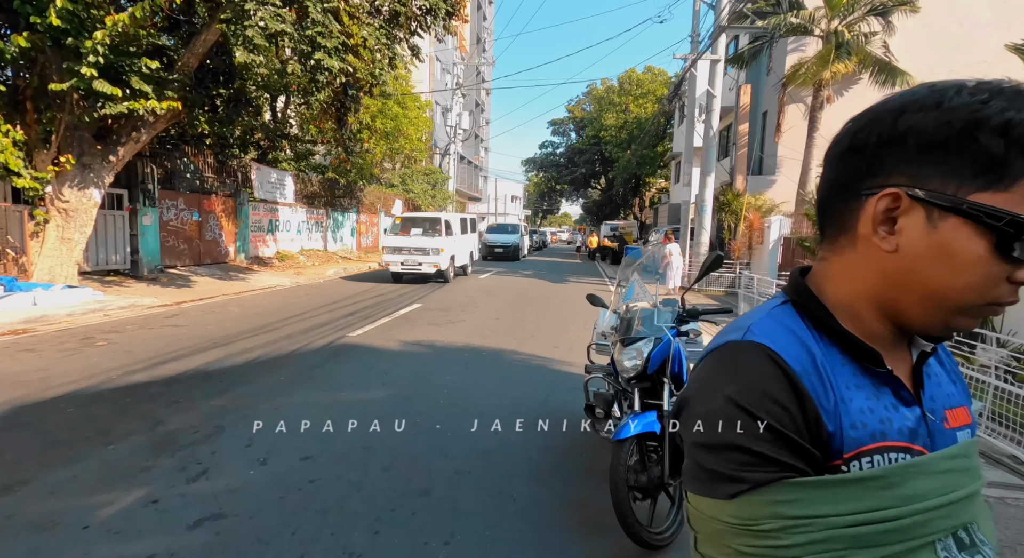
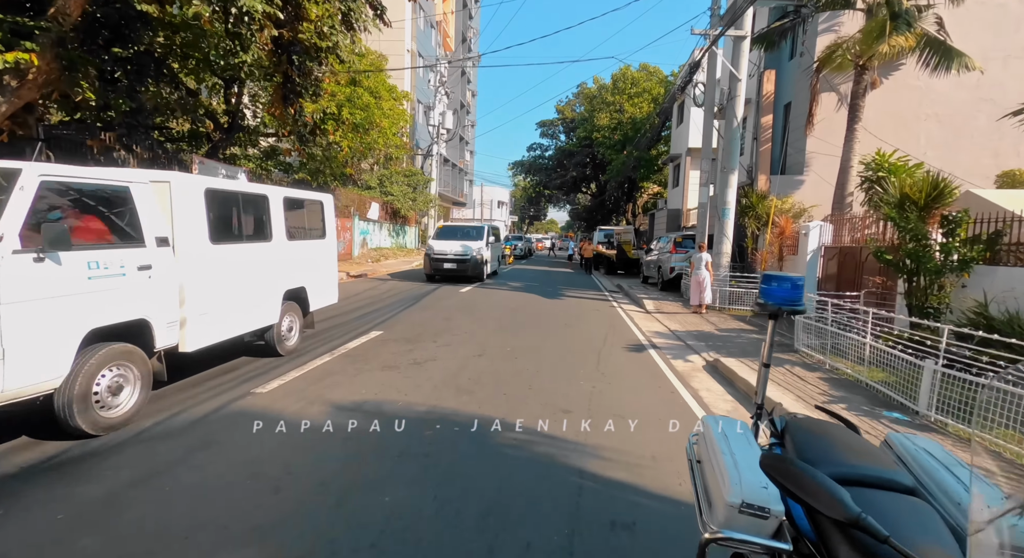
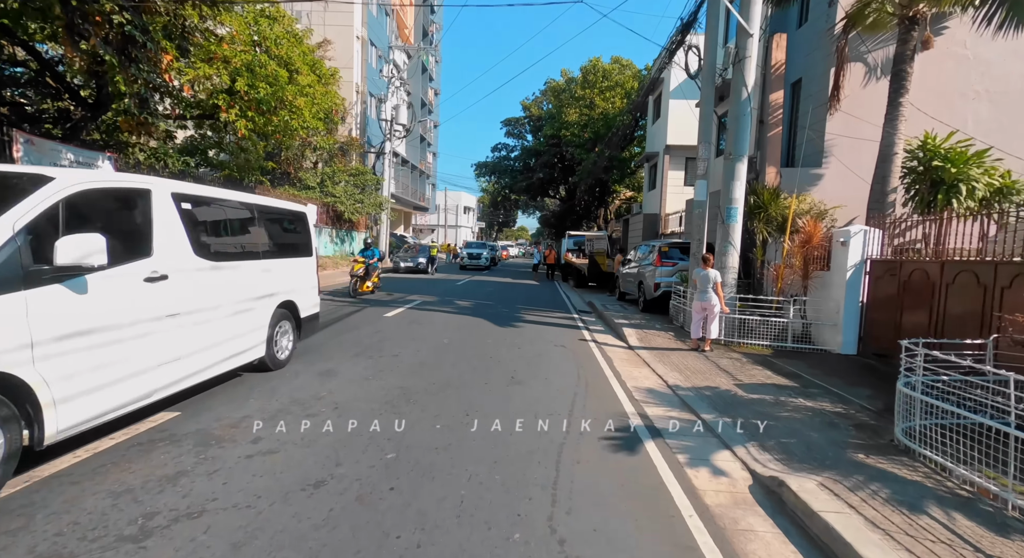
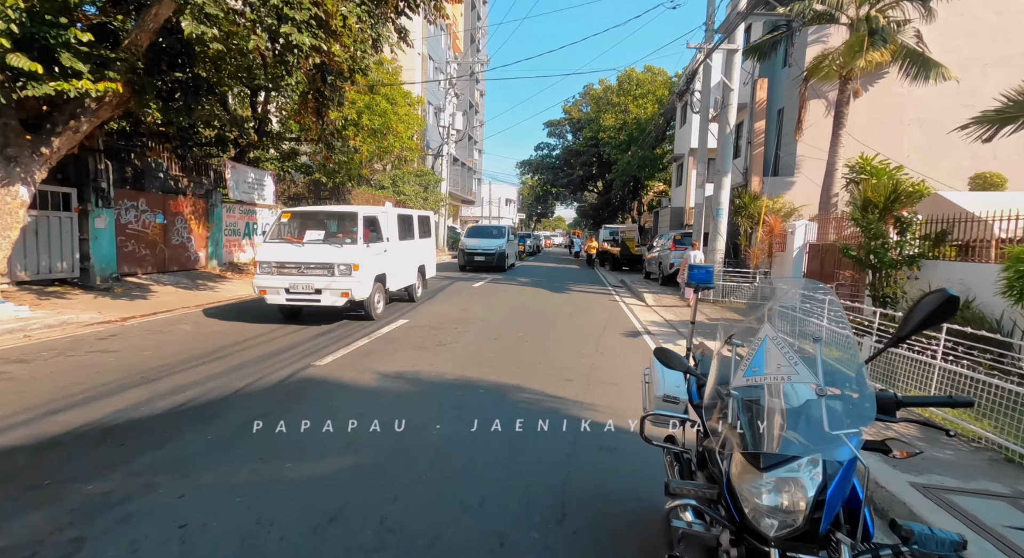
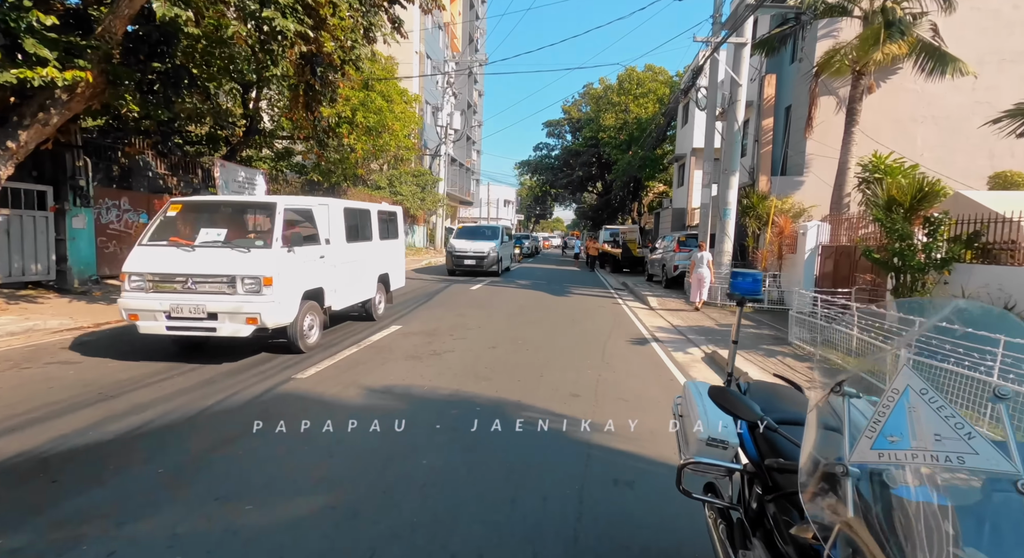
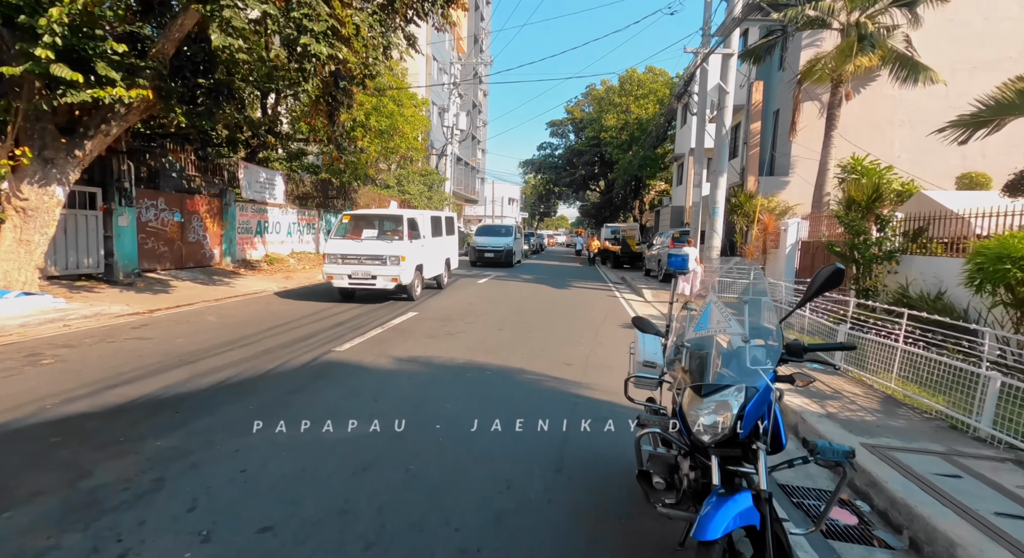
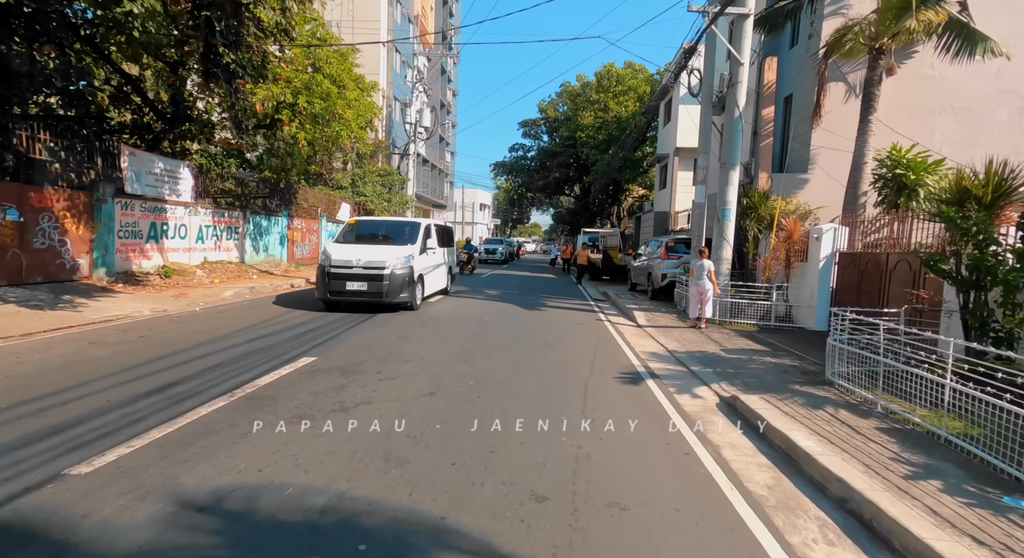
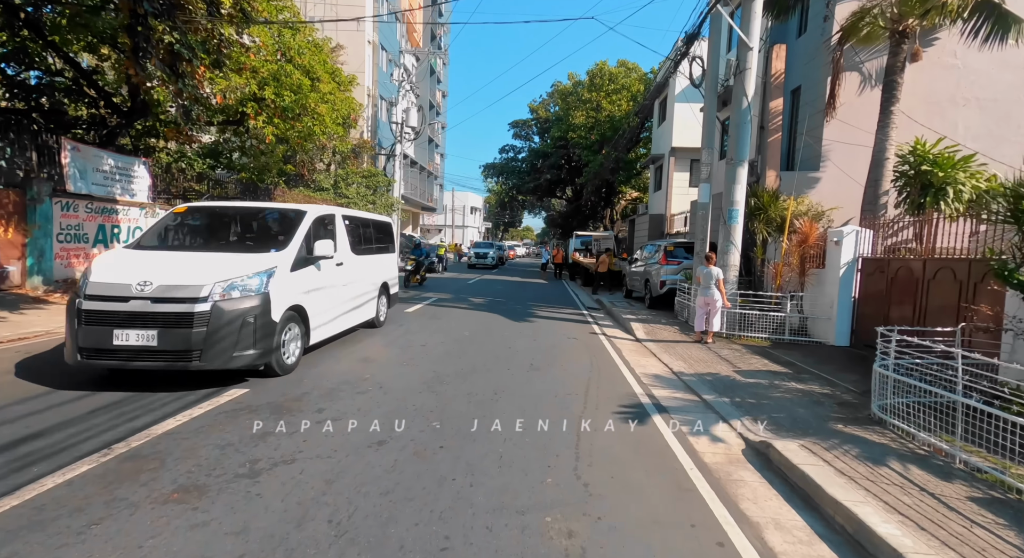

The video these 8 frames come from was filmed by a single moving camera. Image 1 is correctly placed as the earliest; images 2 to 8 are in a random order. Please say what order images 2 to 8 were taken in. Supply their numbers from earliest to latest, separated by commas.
6, 4, 5, 2, 7, 8, 3
